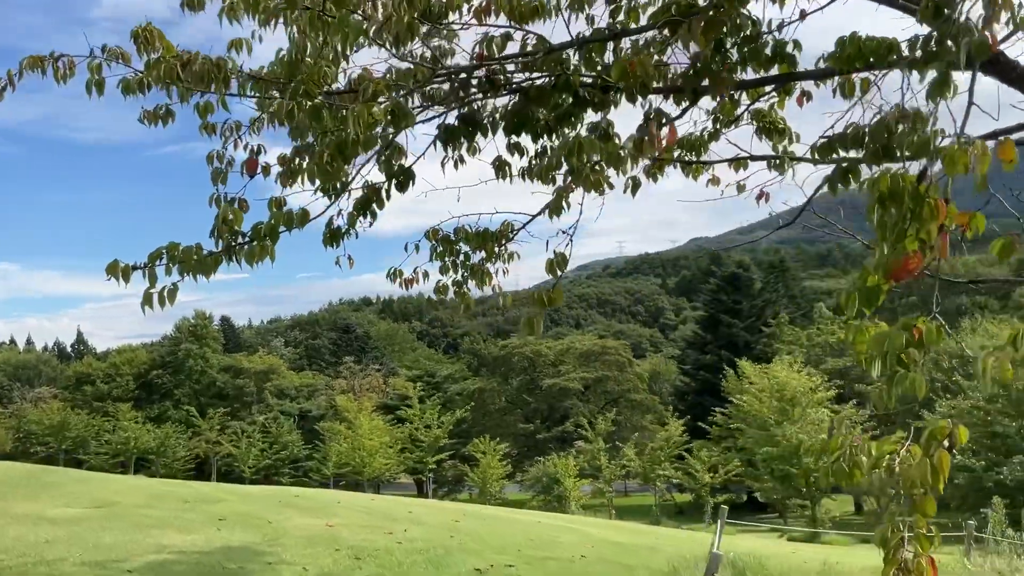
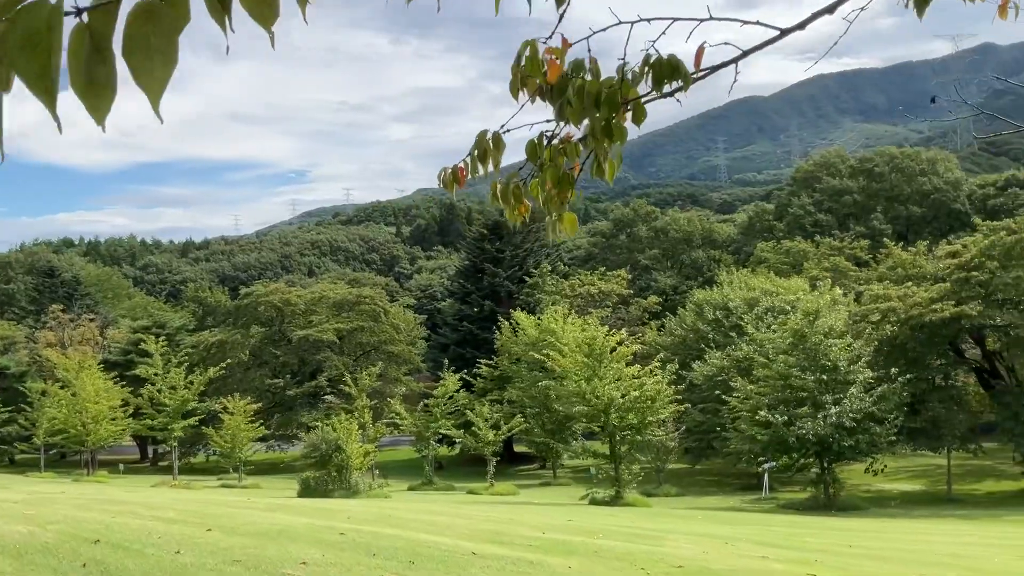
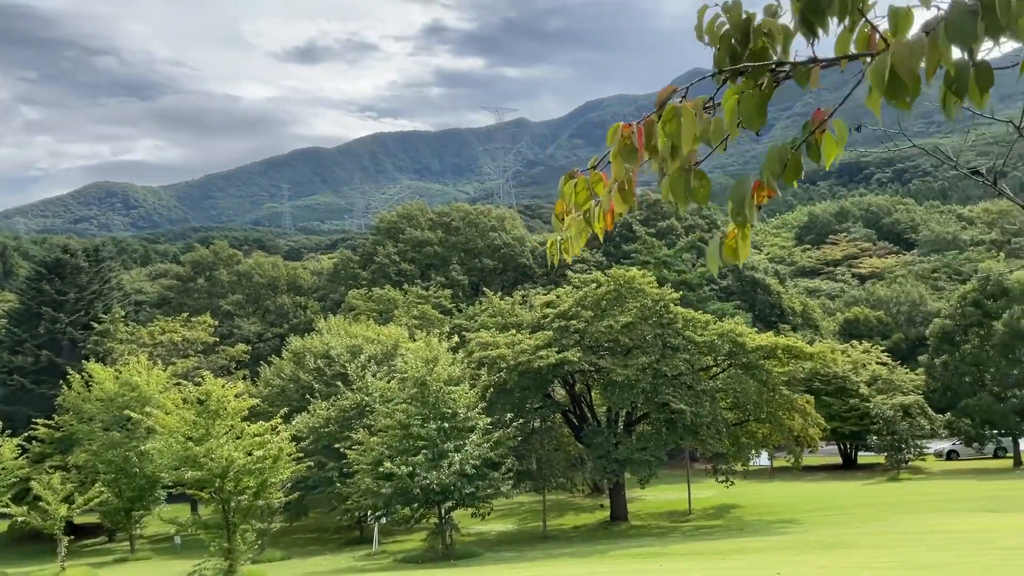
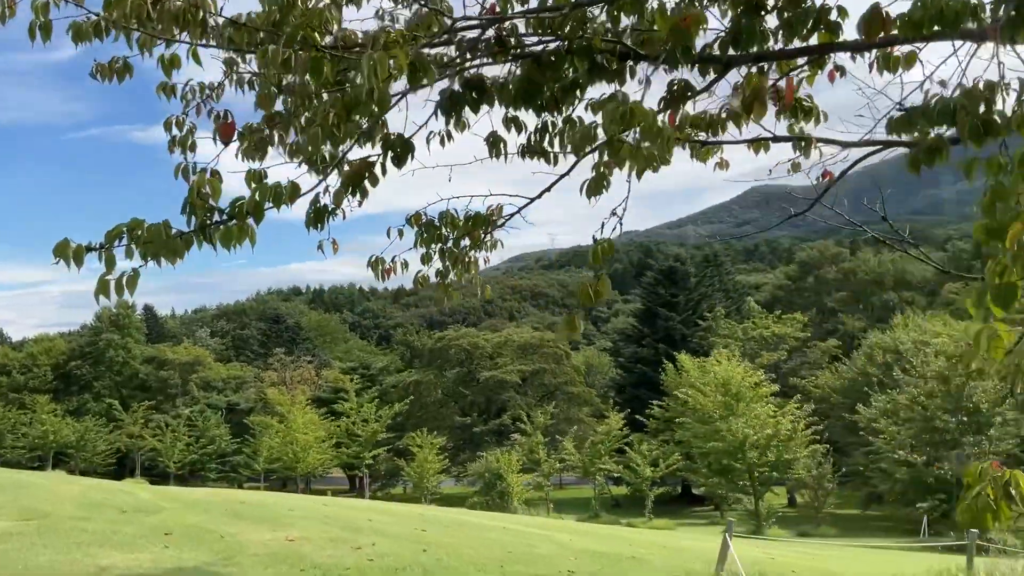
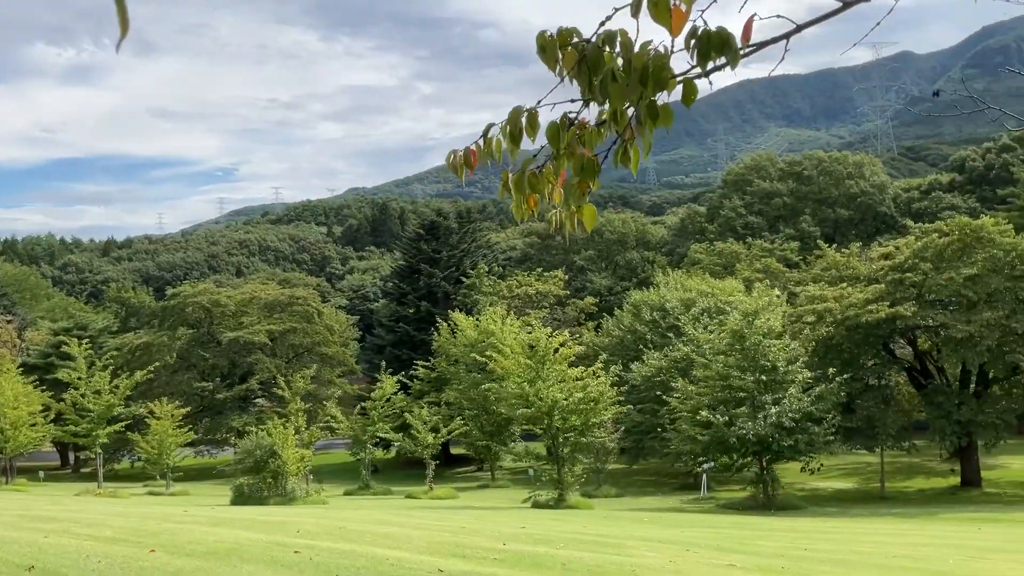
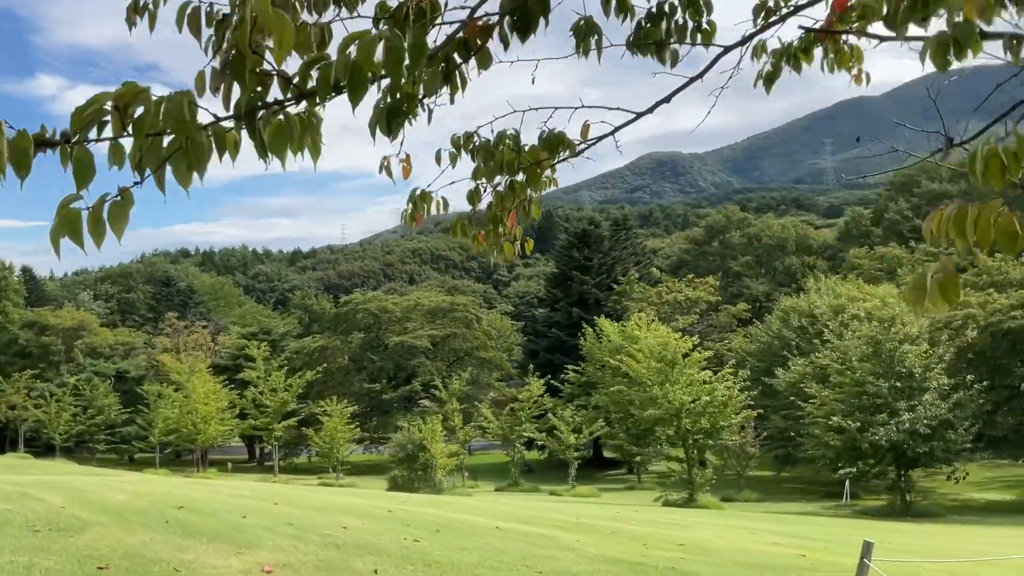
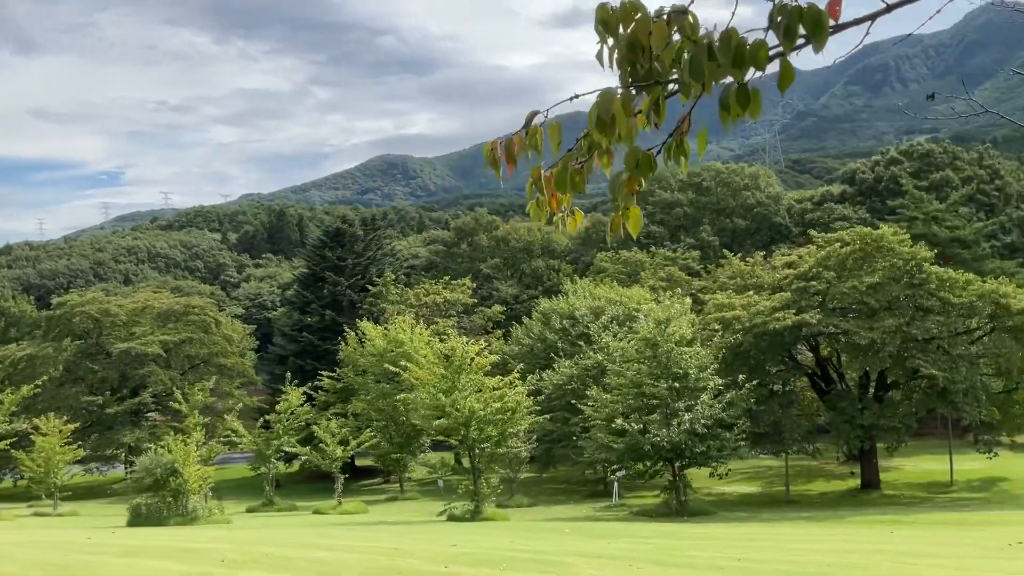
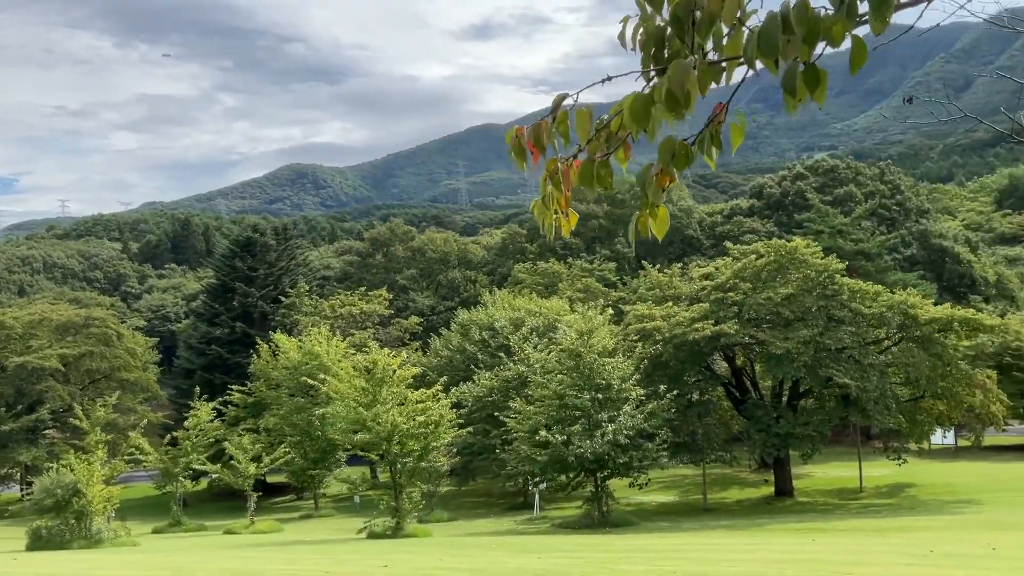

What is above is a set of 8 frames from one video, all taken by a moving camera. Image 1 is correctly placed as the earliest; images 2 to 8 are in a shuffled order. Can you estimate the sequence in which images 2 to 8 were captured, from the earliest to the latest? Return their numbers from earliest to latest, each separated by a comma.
4, 6, 2, 5, 7, 8, 3
